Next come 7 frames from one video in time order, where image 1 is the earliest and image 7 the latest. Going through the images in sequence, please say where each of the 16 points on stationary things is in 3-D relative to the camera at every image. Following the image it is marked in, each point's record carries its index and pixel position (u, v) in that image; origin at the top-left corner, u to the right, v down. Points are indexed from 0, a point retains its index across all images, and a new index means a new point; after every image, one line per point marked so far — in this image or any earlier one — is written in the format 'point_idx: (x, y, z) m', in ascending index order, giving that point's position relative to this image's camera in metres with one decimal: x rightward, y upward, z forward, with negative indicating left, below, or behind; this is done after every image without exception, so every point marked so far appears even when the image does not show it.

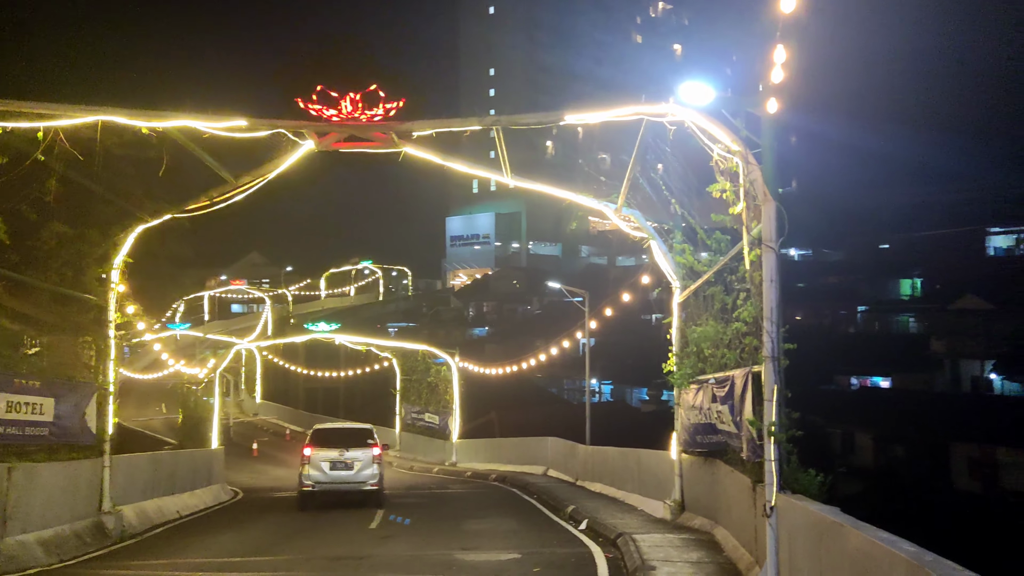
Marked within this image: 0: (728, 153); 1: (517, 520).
0: (+2.2, +1.4, +8.0) m
1: (+0.1, -4.6, +15.2) m
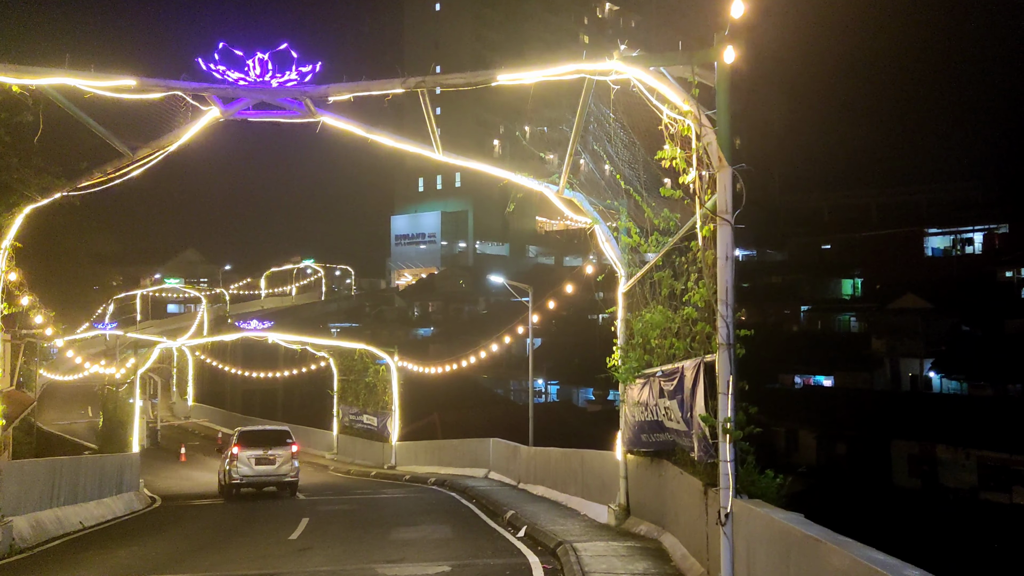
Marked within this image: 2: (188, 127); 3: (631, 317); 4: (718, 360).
0: (+1.5, +1.6, +7.2) m
1: (-1.1, -4.4, +14.2) m
2: (-3.9, +1.9, +9.4) m
3: (+1.7, -0.4, +11.4) m
4: (+1.8, -0.6, +6.8) m
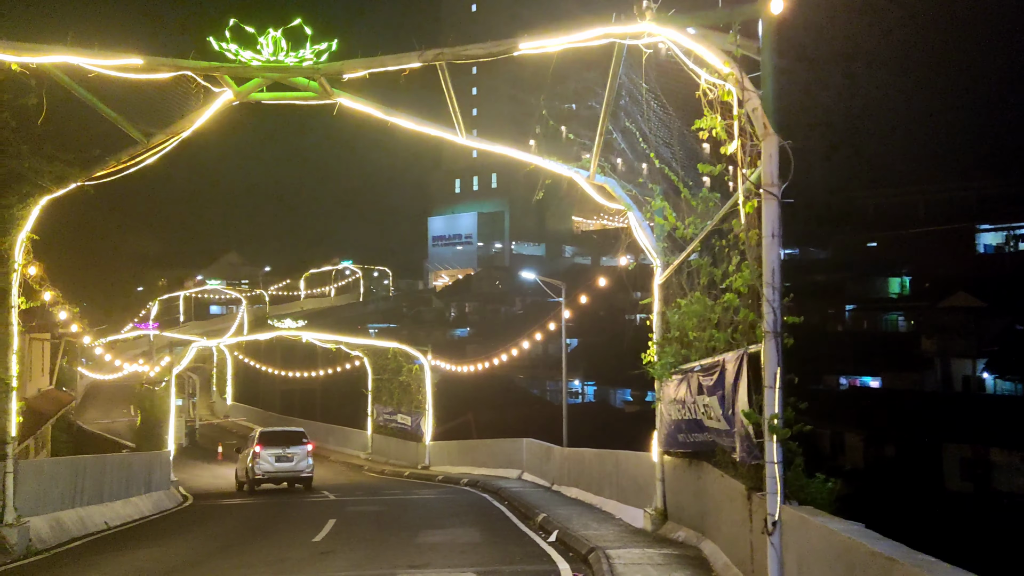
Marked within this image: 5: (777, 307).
0: (+1.7, +1.8, +6.5) m
1: (-0.5, -4.3, +13.6) m
2: (-3.6, +2.0, +9.0) m
3: (+2.1, -0.3, +10.7) m
4: (+2.0, -0.5, +6.2) m
5: (+2.1, -0.1, +6.2) m
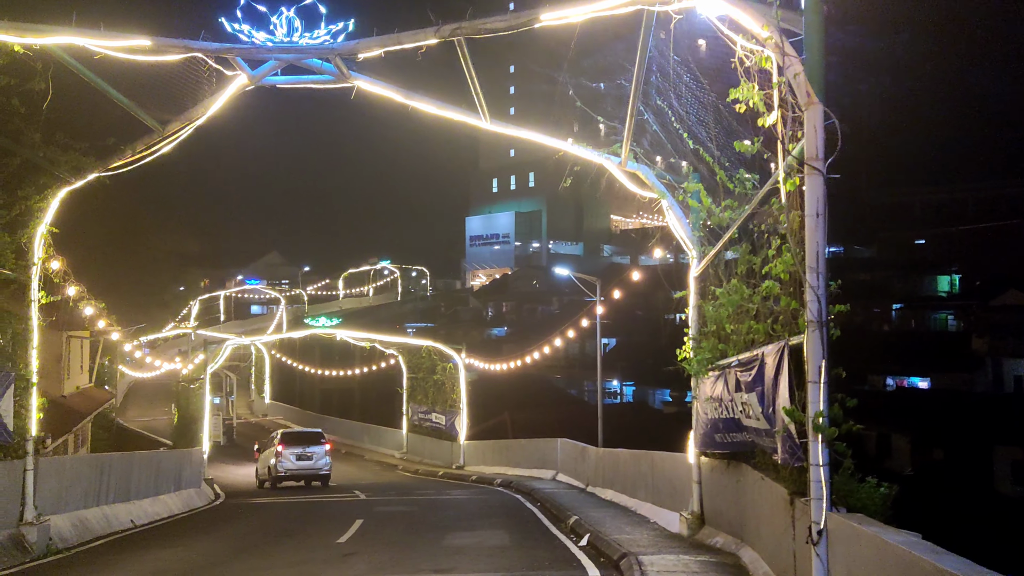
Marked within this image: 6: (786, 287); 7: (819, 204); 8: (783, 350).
0: (+1.9, +1.9, +6.0) m
1: (0.0, -4.2, +13.2) m
2: (-3.3, +2.1, +8.7) m
3: (+2.5, -0.2, +10.1) m
4: (+2.1, -0.4, +5.6) m
5: (+2.2, 0.0, +5.6) m
6: (+2.3, 0.0, +6.6) m
7: (+2.2, +0.6, +5.6) m
8: (+2.2, -0.5, +6.2) m
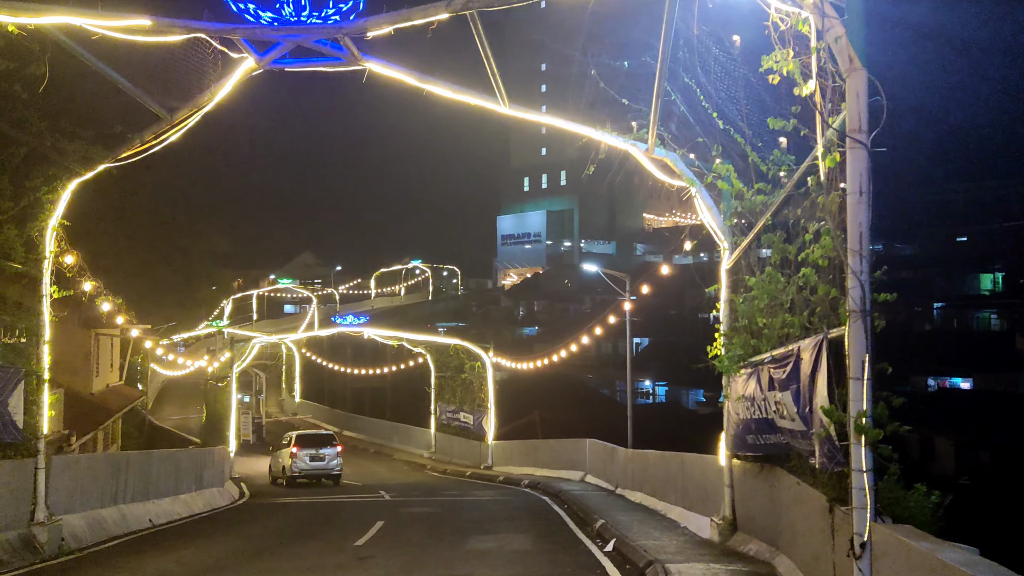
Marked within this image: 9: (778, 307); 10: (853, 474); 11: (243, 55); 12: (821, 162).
0: (+1.9, +2.0, +5.4) m
1: (+0.4, -4.1, +12.7) m
2: (-3.1, +2.2, +8.4) m
3: (+2.7, -0.1, +9.6) m
4: (+2.2, -0.3, +5.0) m
5: (+2.3, +0.1, +5.0) m
6: (+2.4, +0.1, +6.1) m
7: (+2.3, +0.7, +5.0) m
8: (+2.3, -0.4, +5.7) m
9: (+2.6, -0.2, +7.6) m
10: (+2.2, -1.2, +5.1) m
11: (-2.8, +2.4, +8.0) m
12: (+2.2, +0.9, +5.5) m
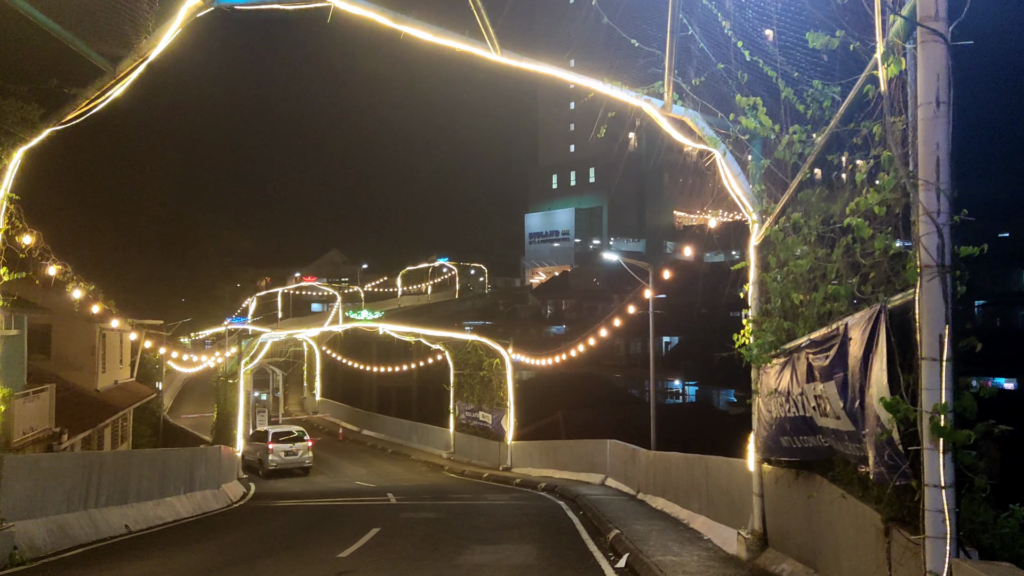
0: (+1.7, +2.2, +4.1) m
1: (+0.4, -3.8, +11.4) m
2: (-3.3, +2.5, +7.2) m
3: (+2.7, +0.2, +8.2) m
4: (+1.9, 0.0, +3.7) m
5: (+2.0, +0.3, +3.7) m
6: (+2.2, +0.3, +4.7) m
7: (+2.0, +0.9, +3.7) m
8: (+2.0, -0.2, +4.3) m
9: (+2.4, +0.1, +6.2) m
10: (+2.0, -1.0, +3.7) m
11: (-2.9, +2.6, +6.9) m
12: (+1.9, +1.1, +4.1) m
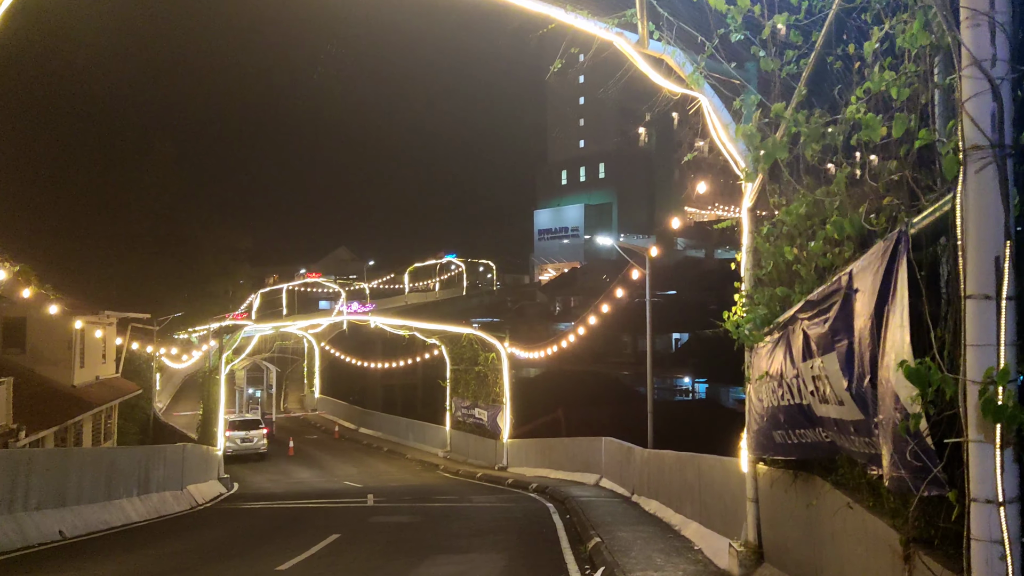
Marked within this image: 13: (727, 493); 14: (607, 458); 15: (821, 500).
0: (+1.1, +2.5, +2.8) m
1: (0.0, -3.5, +10.1) m
2: (-3.8, +2.7, +6.0) m
3: (+2.2, +0.5, +6.8) m
4: (+1.3, +0.3, +2.3) m
5: (+1.5, +0.6, +2.3) m
6: (+1.7, +0.6, +3.4) m
7: (+1.4, +1.2, +2.3) m
8: (+1.5, +0.1, +3.0) m
9: (+1.9, +0.4, +4.9) m
10: (+1.4, -0.7, +2.4) m
11: (-3.5, +2.9, +5.6) m
12: (+1.4, +1.4, +2.8) m
13: (+2.5, -2.4, +9.2) m
14: (+2.4, -4.2, +19.3) m
15: (+2.2, -1.5, +5.6) m
